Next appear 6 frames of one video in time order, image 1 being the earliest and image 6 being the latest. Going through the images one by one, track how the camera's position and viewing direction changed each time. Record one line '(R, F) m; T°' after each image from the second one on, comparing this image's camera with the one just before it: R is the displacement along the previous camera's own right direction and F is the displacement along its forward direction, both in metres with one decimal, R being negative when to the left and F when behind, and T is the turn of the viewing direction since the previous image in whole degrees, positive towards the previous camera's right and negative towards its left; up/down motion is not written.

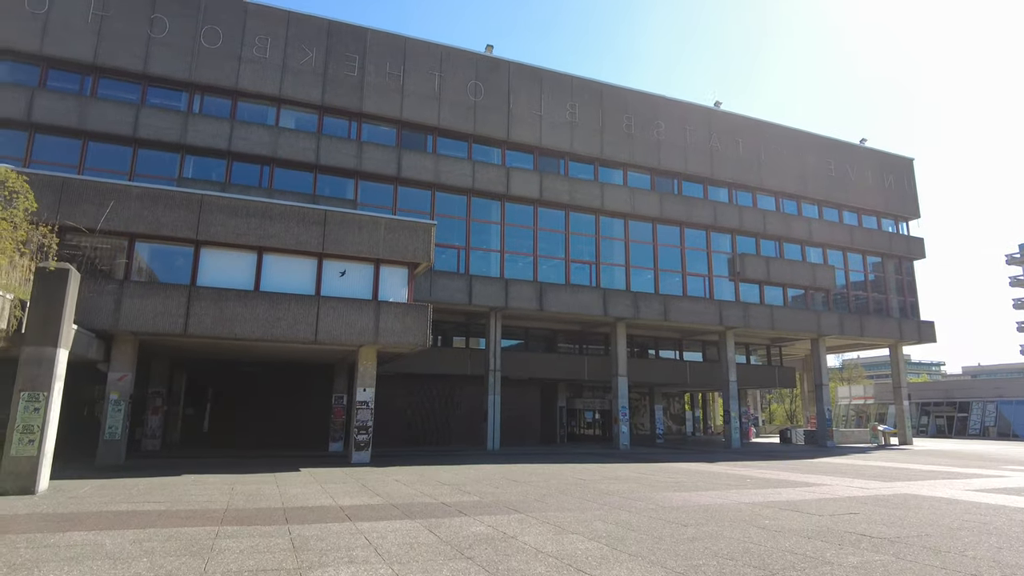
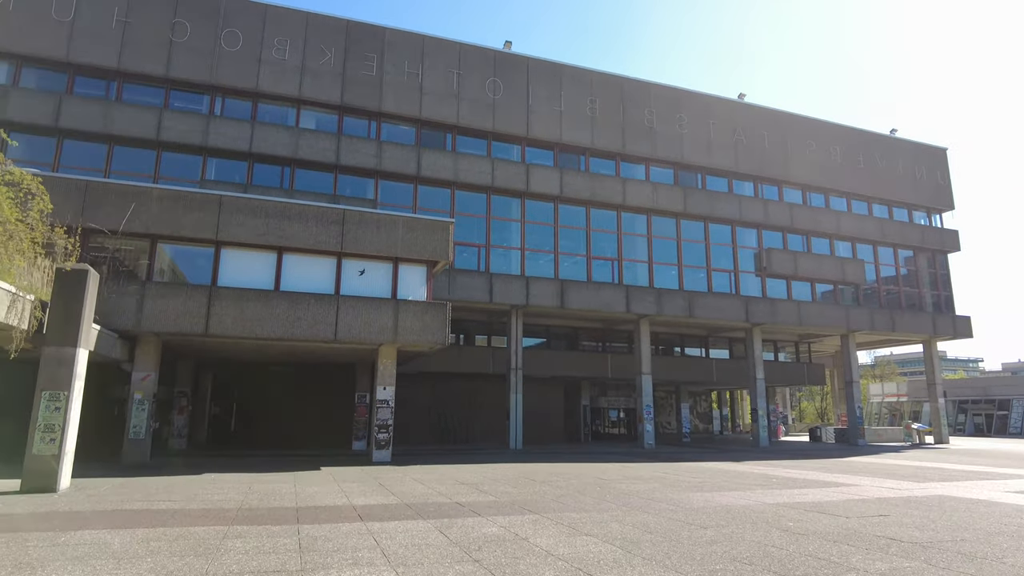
(+0.2, +0.2) m; -2°
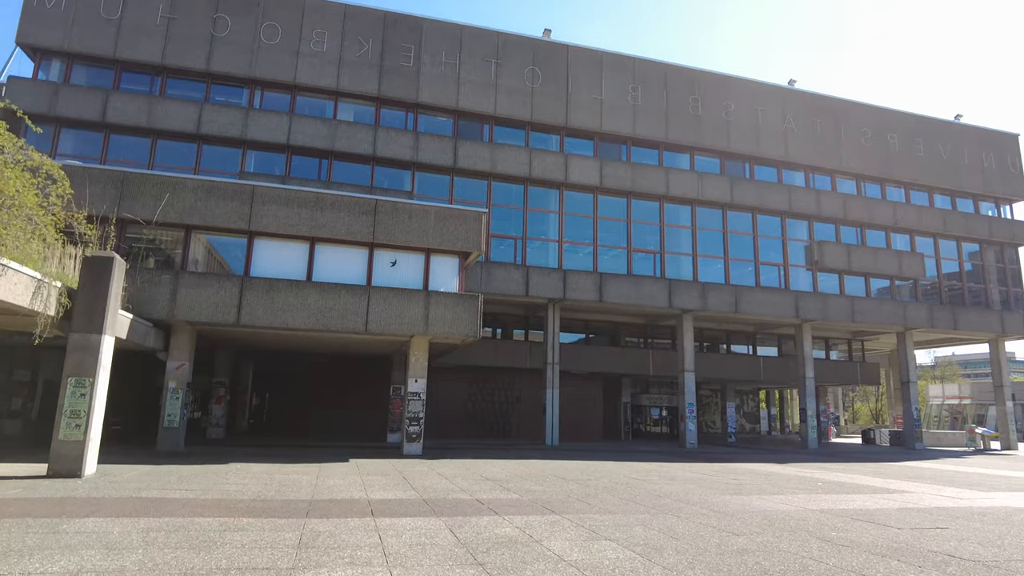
(+0.3, +0.5) m; -4°
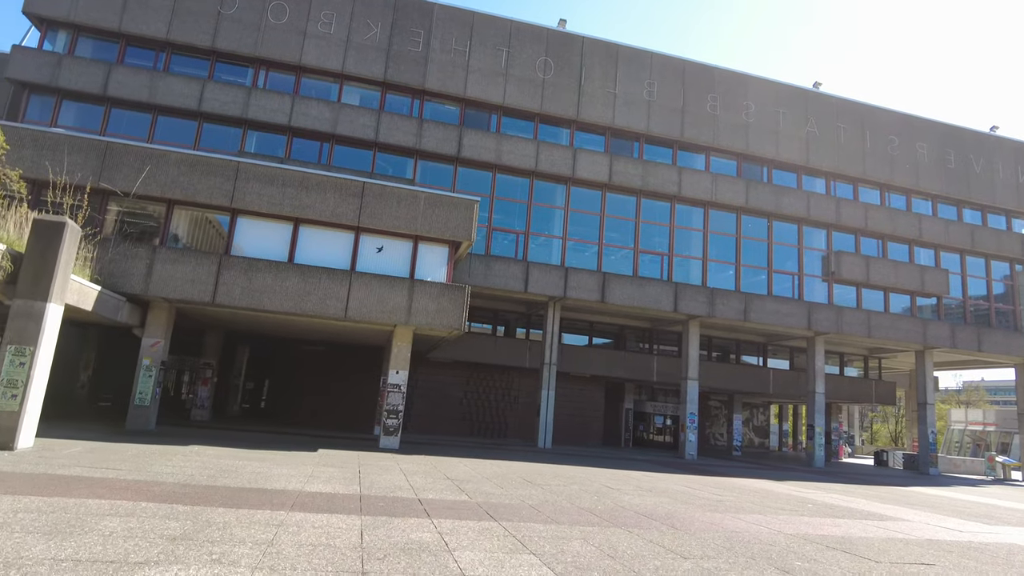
(+1.0, +0.8) m; -2°
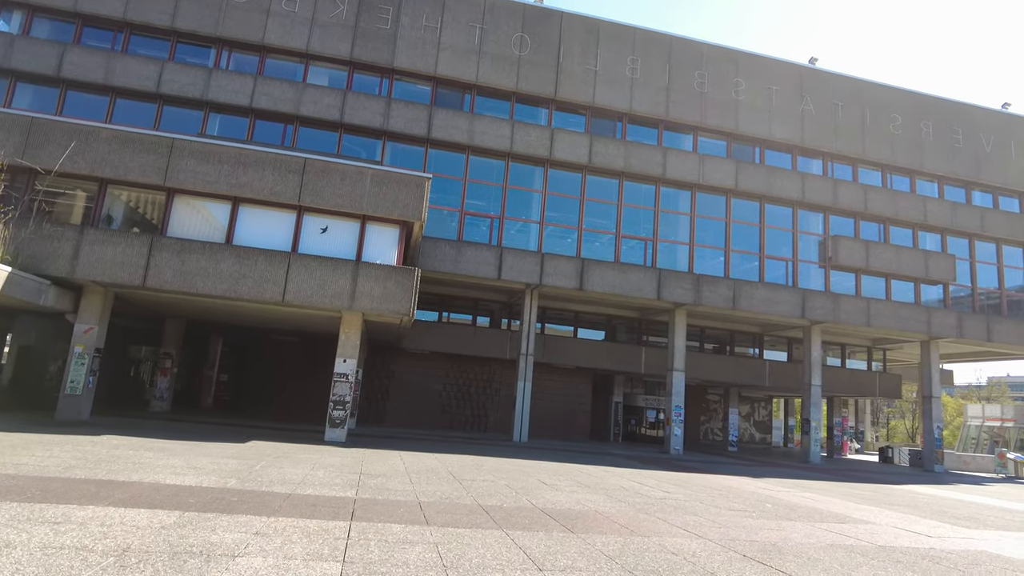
(+1.8, +1.2) m; -2°
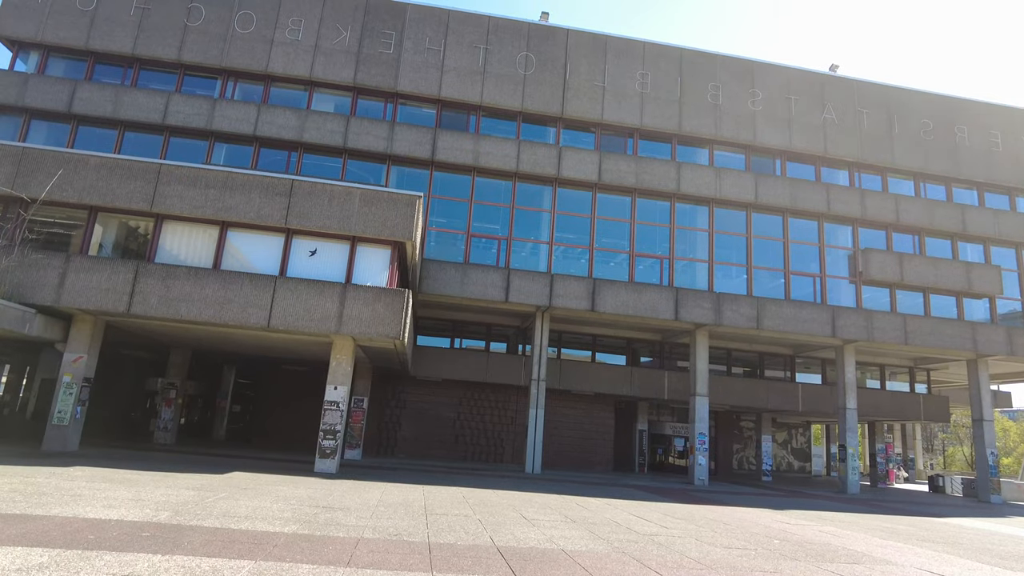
(+1.1, +0.9) m; -3°
